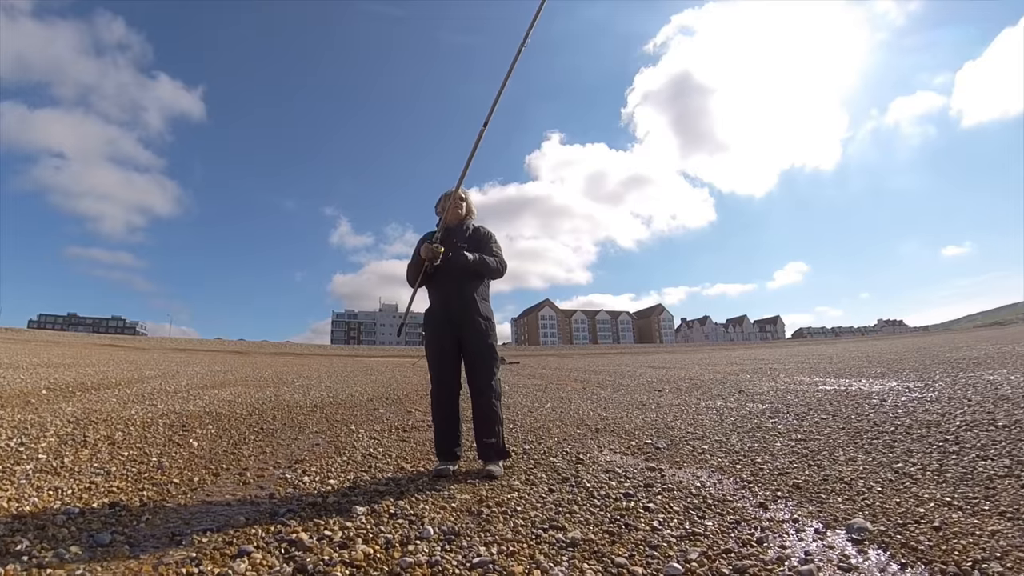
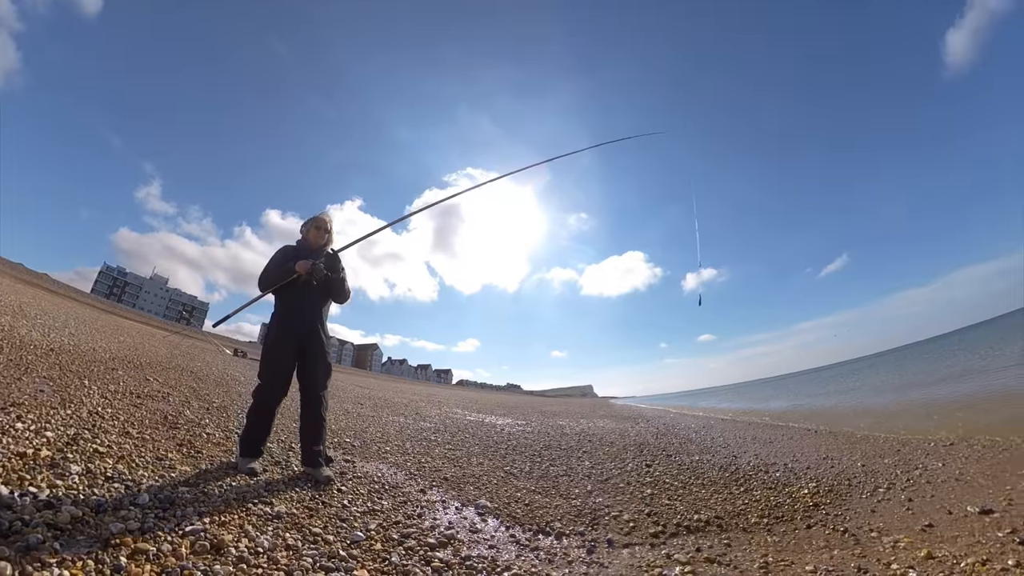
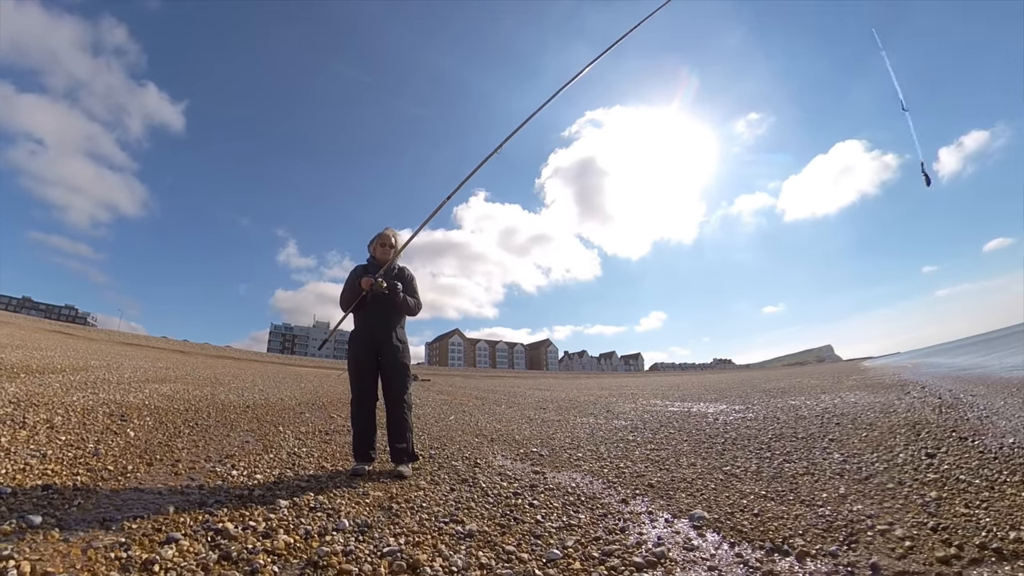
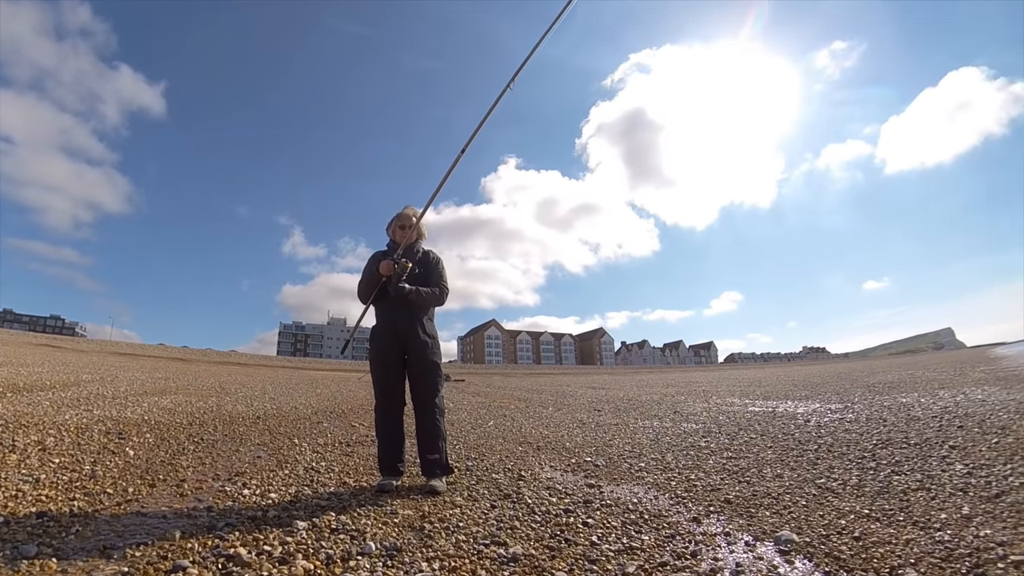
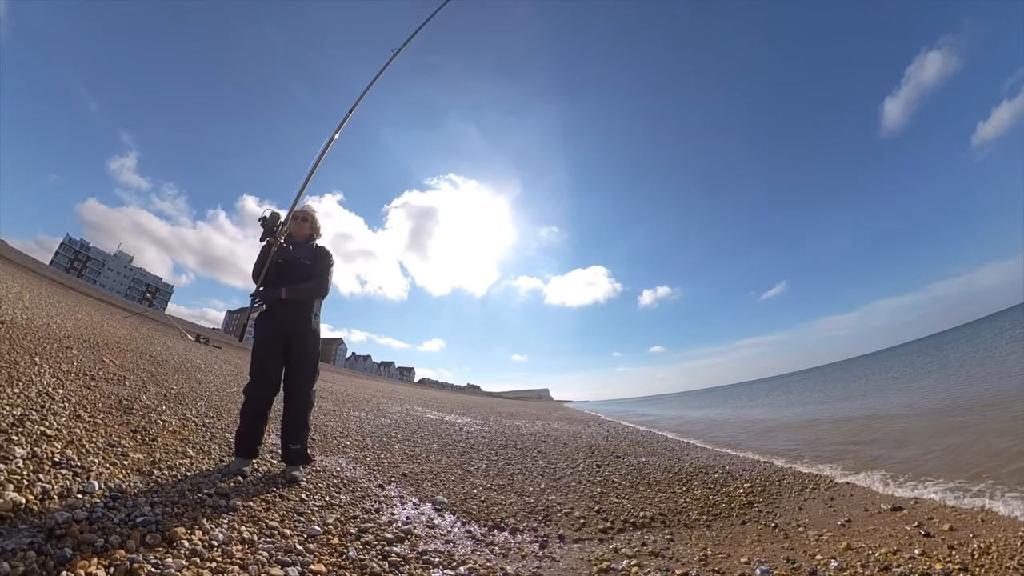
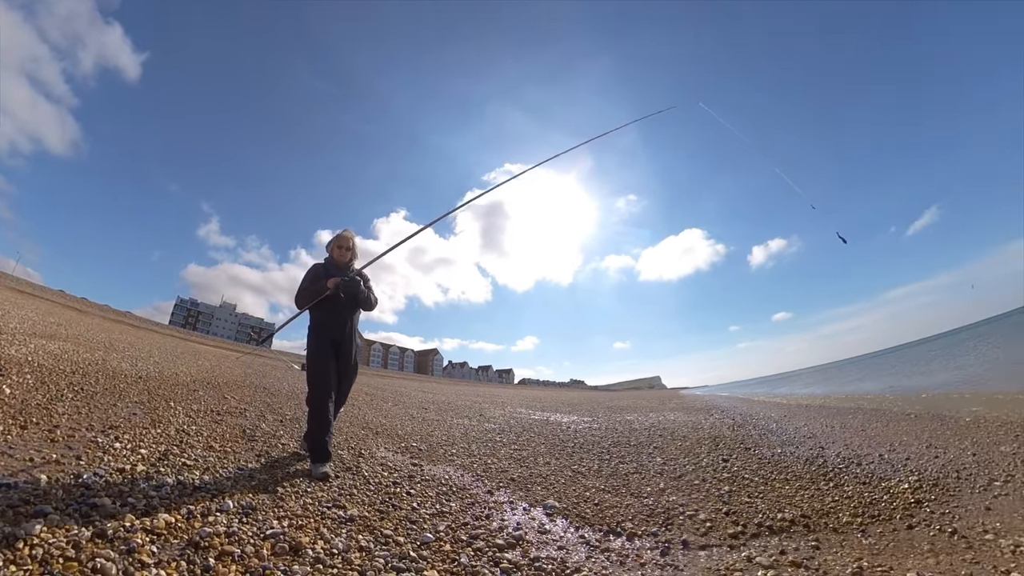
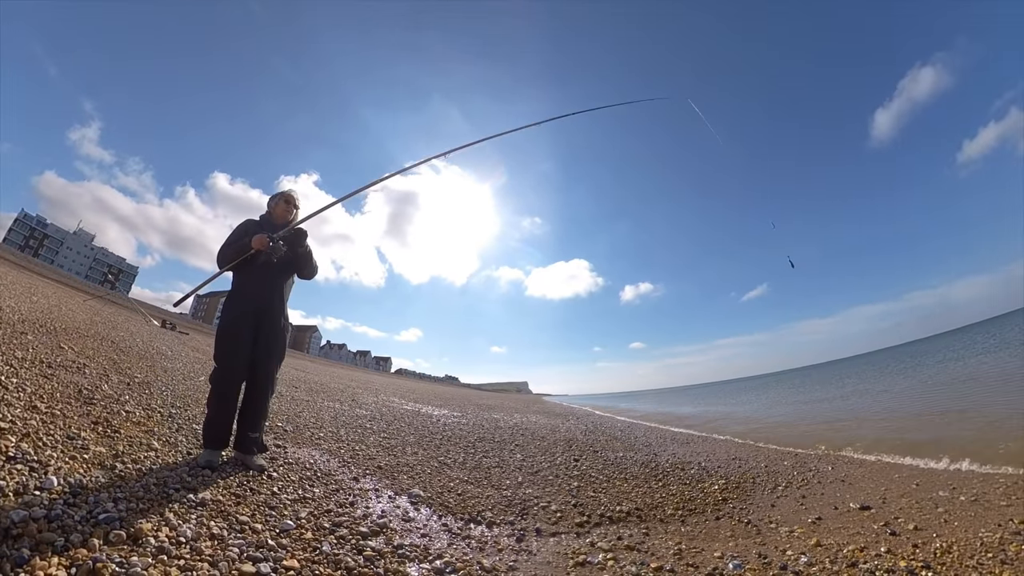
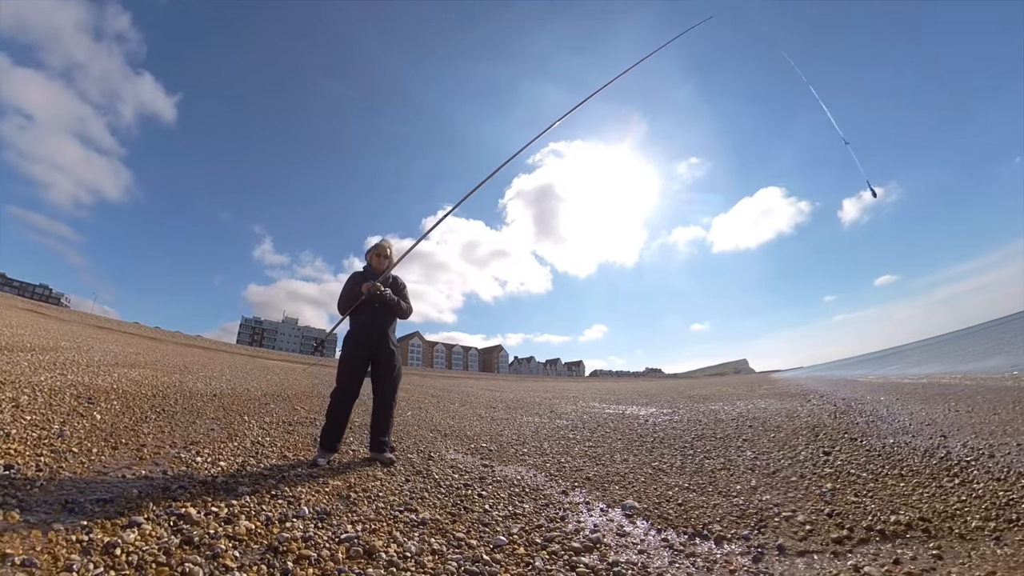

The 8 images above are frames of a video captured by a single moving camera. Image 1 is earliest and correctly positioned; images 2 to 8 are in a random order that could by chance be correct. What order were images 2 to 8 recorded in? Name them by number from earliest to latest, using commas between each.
4, 3, 8, 6, 2, 7, 5
